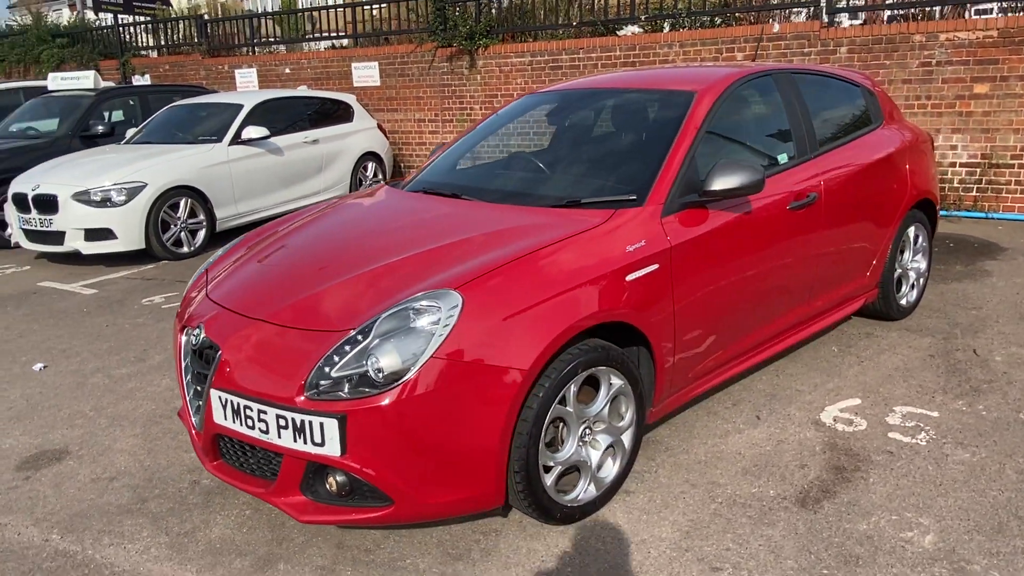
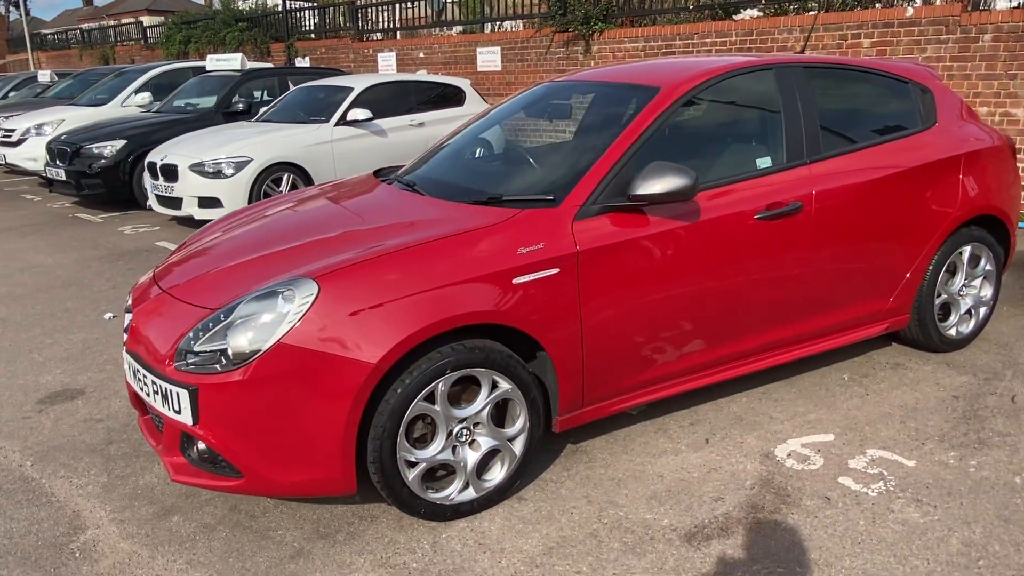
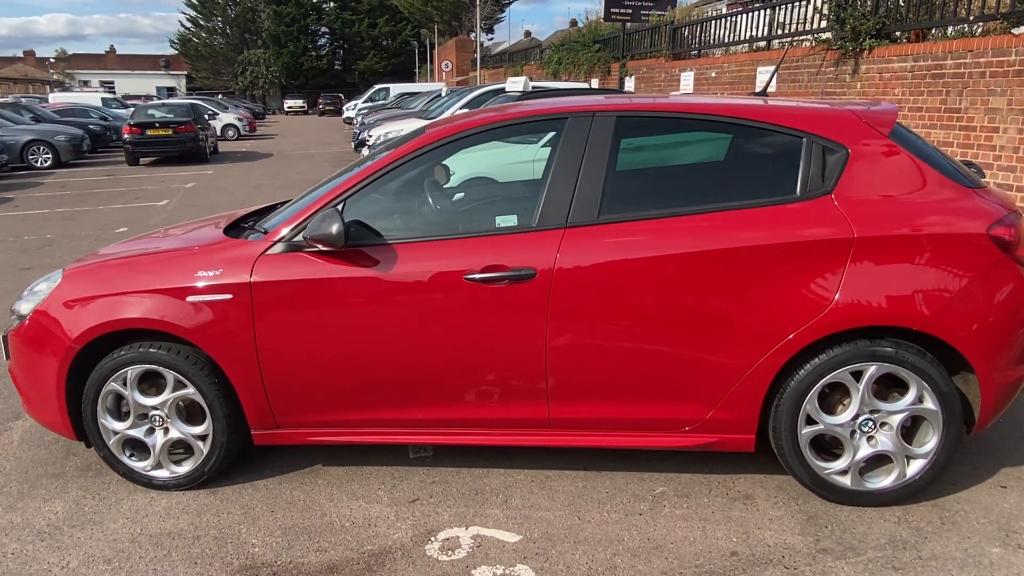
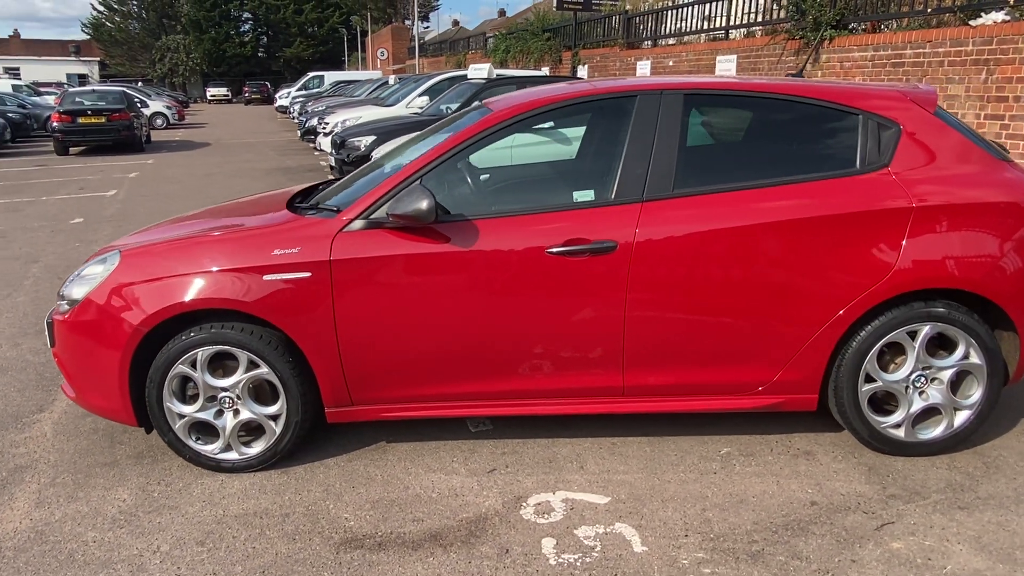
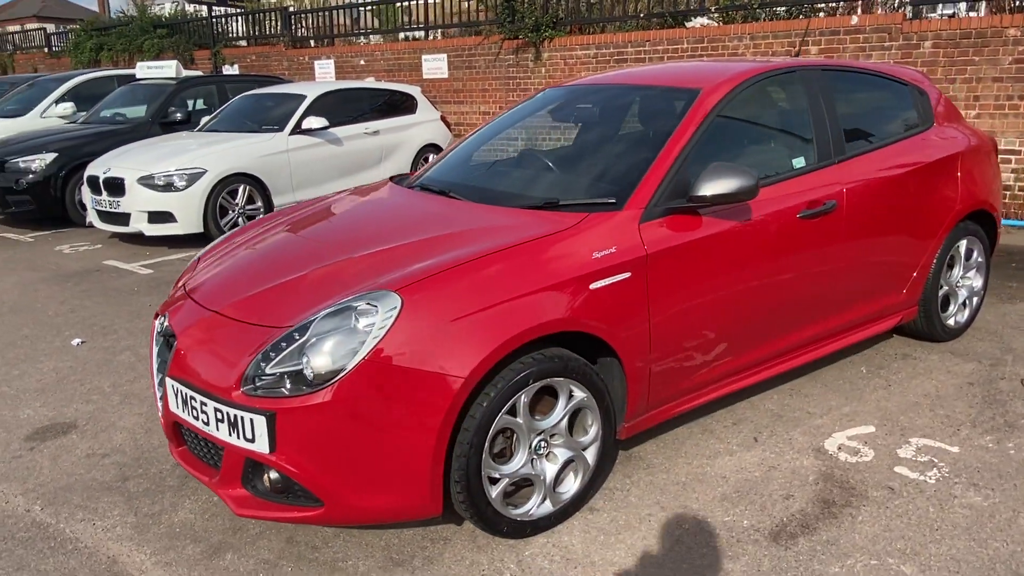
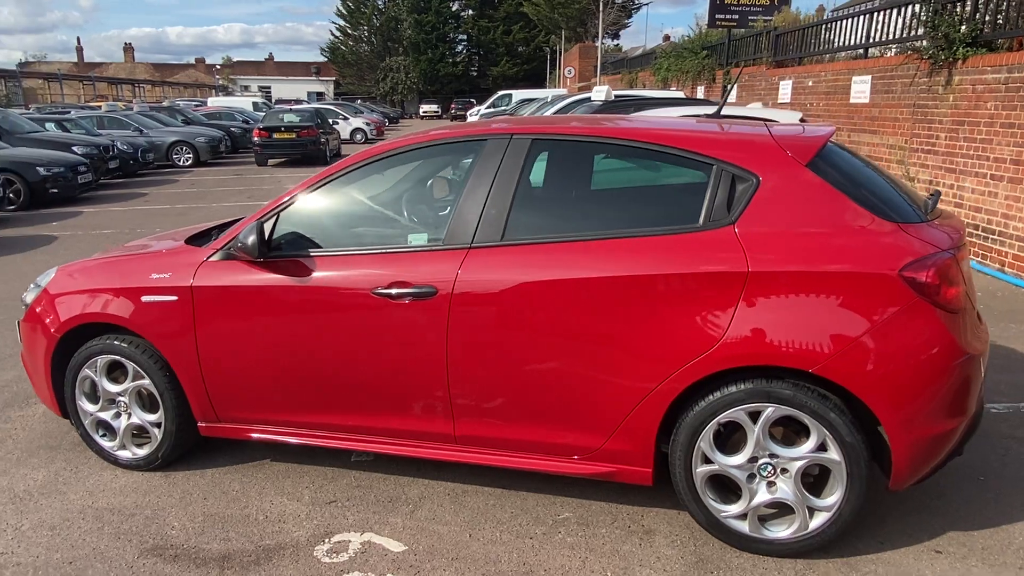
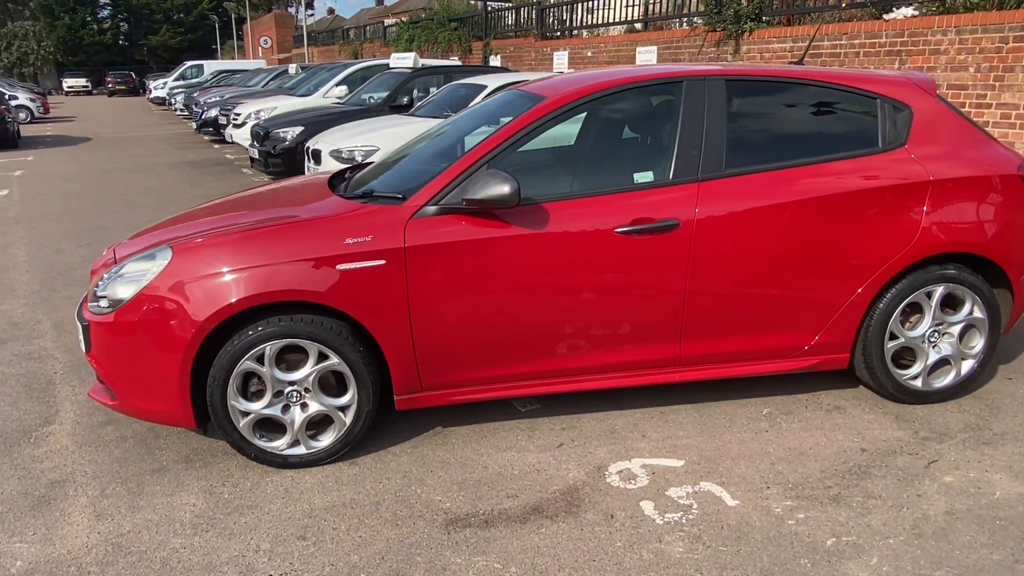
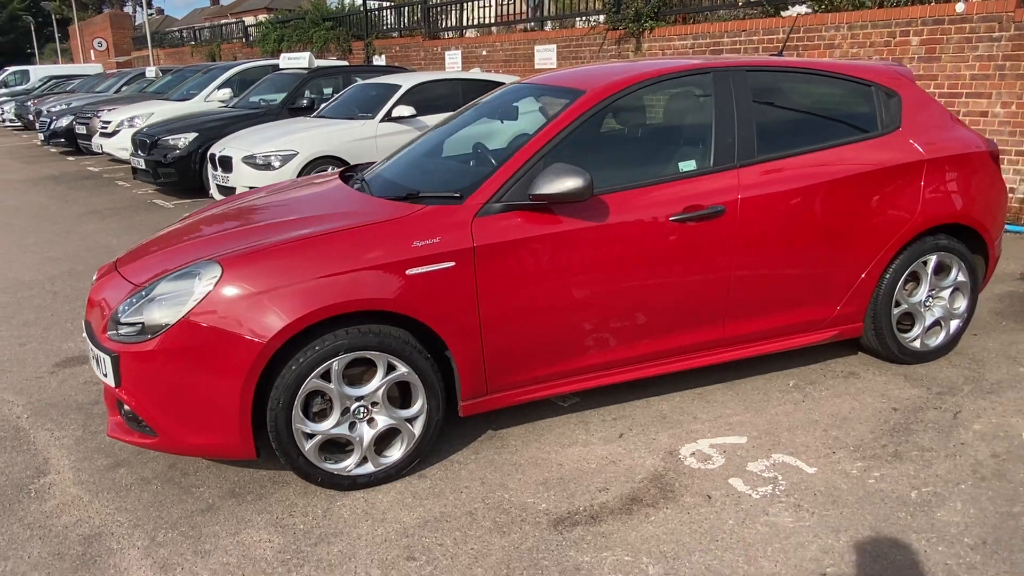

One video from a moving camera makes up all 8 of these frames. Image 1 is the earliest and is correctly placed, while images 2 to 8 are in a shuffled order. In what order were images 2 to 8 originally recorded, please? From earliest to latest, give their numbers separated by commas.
5, 2, 8, 7, 4, 3, 6
